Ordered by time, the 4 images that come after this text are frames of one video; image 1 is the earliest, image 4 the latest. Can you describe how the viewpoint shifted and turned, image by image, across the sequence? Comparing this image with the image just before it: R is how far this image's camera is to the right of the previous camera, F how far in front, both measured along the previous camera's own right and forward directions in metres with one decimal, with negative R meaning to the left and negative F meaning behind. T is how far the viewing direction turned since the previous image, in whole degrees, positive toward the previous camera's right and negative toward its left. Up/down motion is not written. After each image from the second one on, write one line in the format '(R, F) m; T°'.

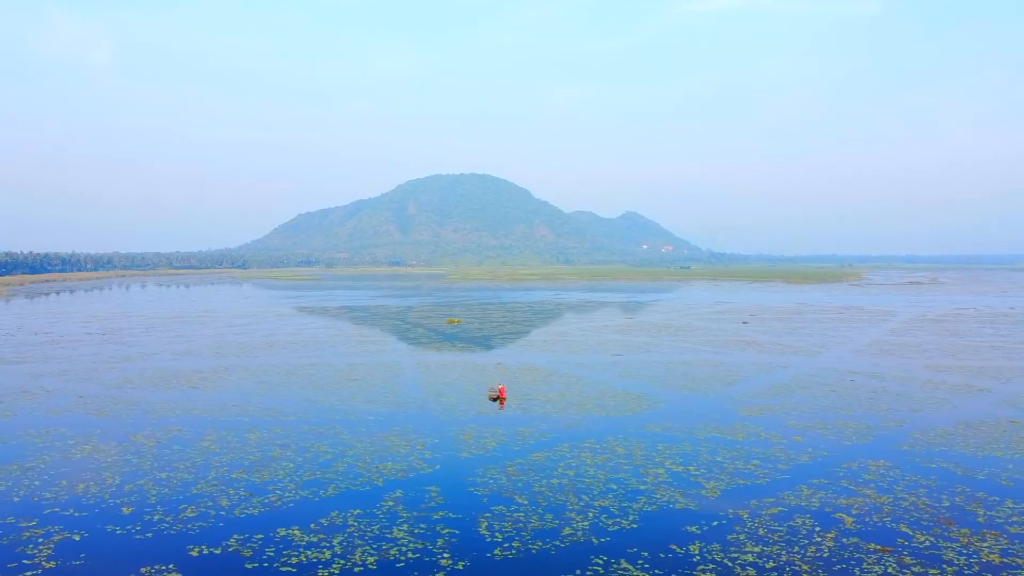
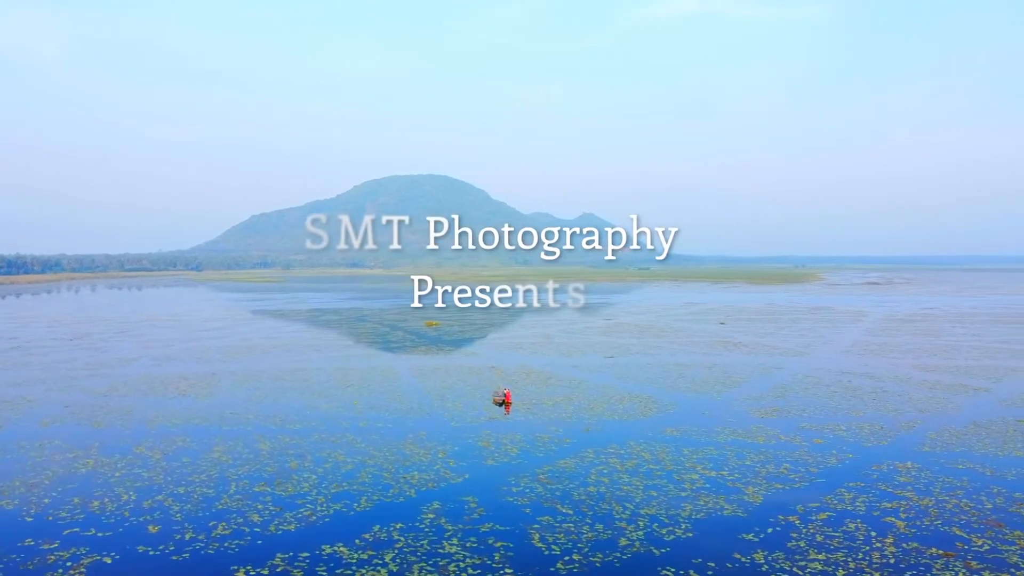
(-1.4, +0.4) m; +3°
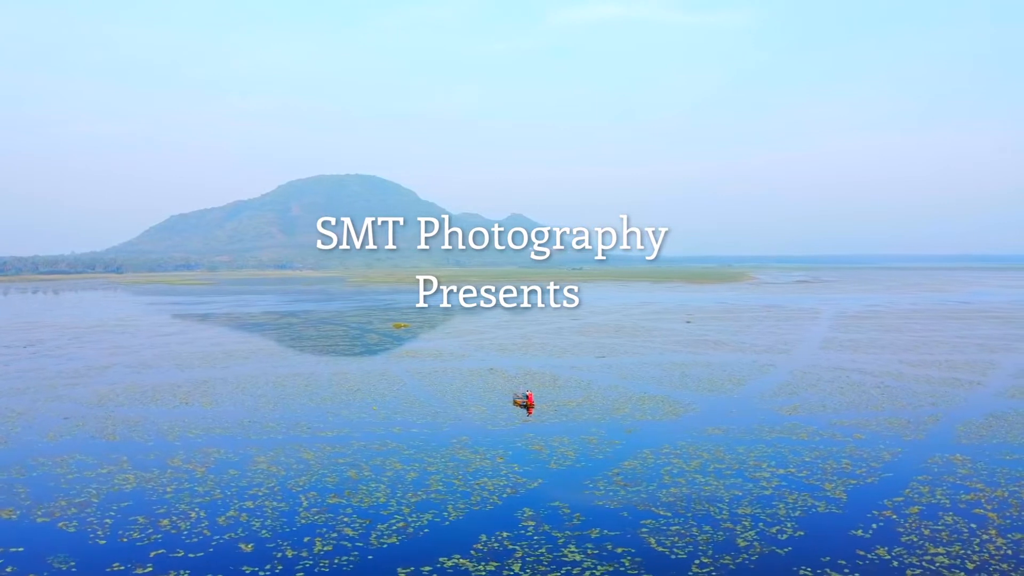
(-2.7, +0.4) m; +5°
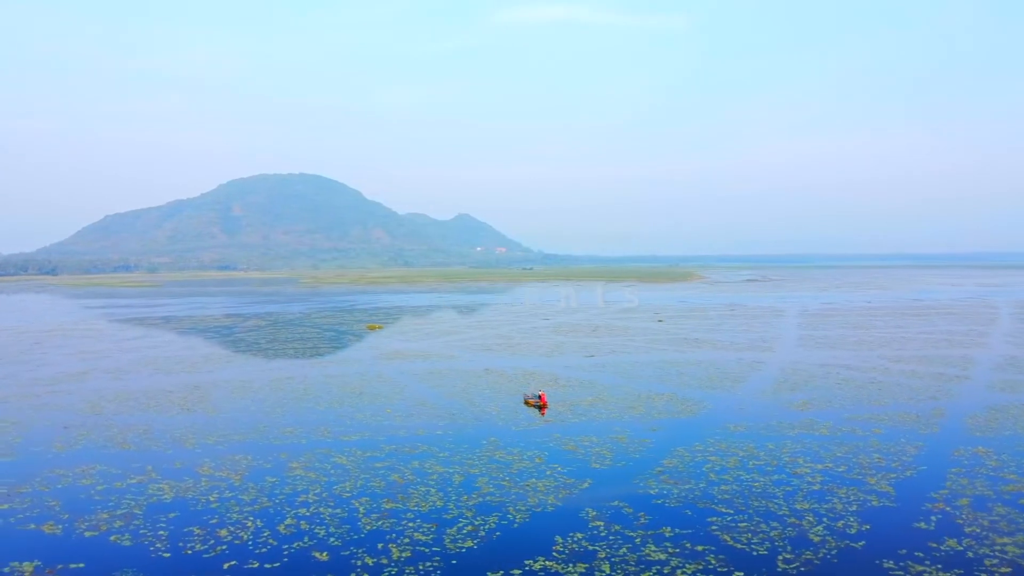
(-1.9, +0.1) m; +4°
